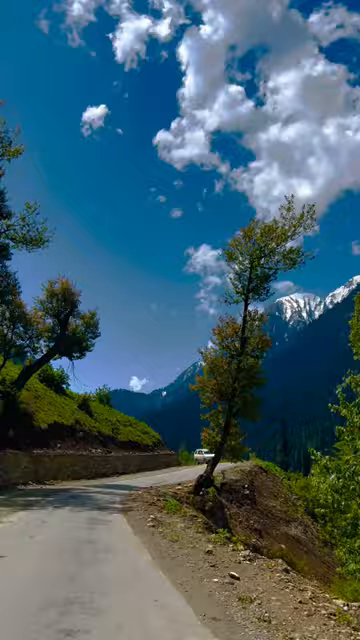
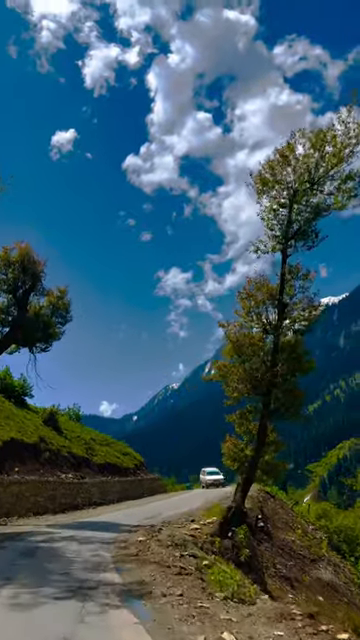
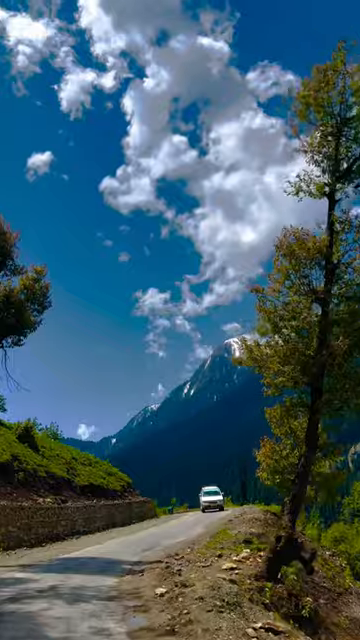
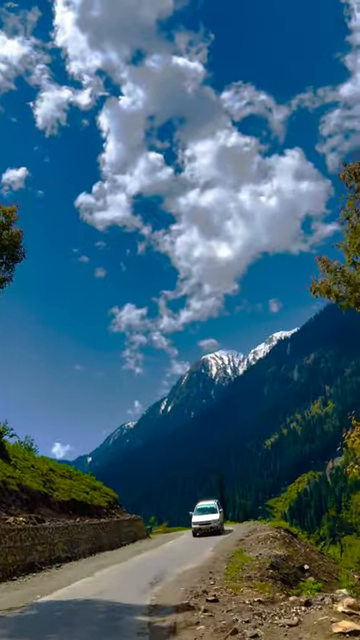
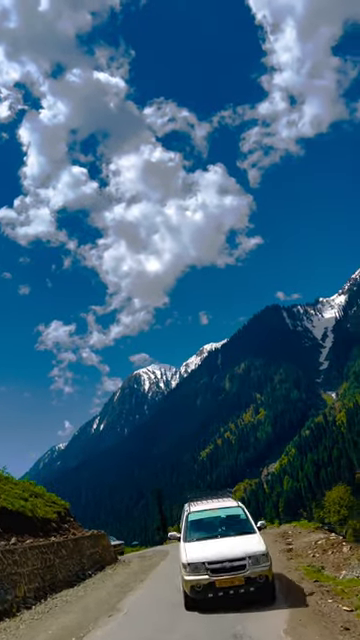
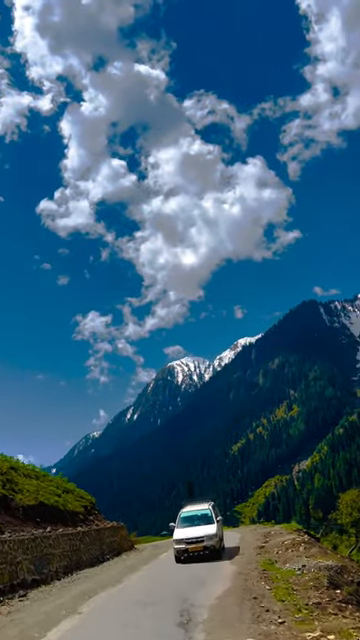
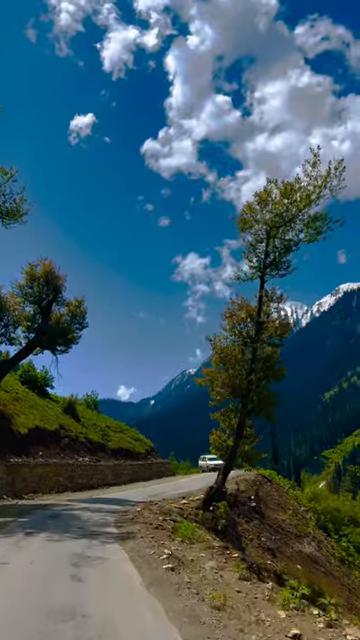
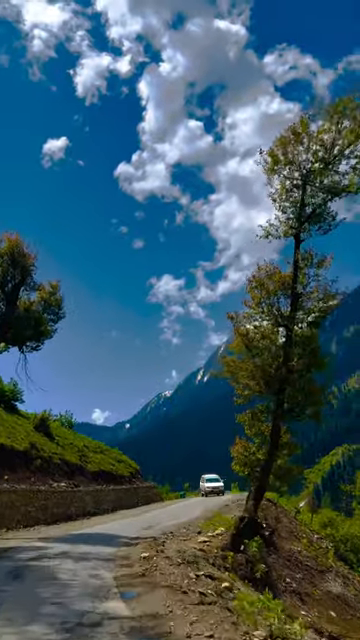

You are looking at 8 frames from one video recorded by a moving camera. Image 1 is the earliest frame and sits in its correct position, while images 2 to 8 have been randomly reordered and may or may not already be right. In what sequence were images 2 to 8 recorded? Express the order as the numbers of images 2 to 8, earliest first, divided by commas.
7, 2, 8, 3, 4, 6, 5
